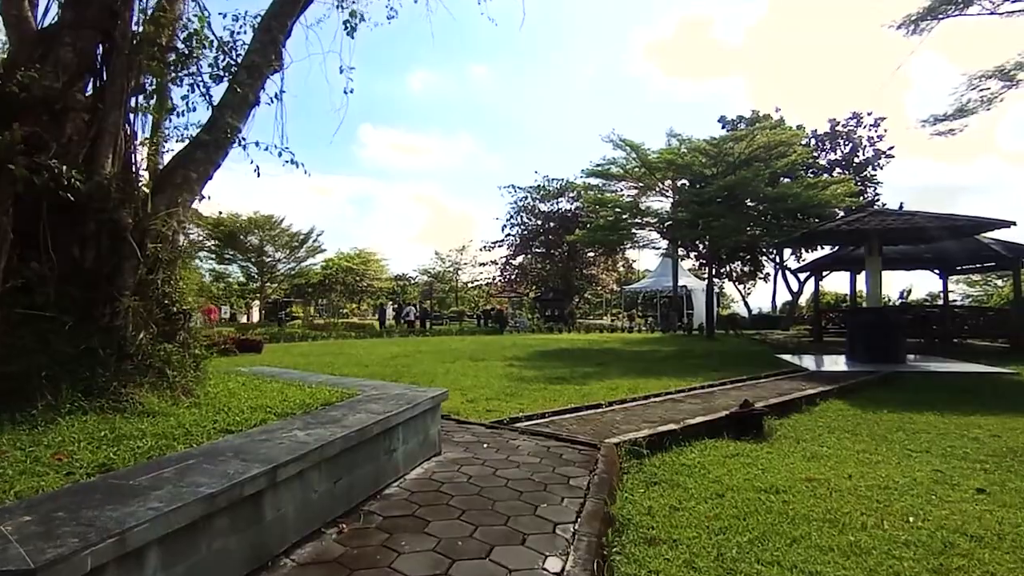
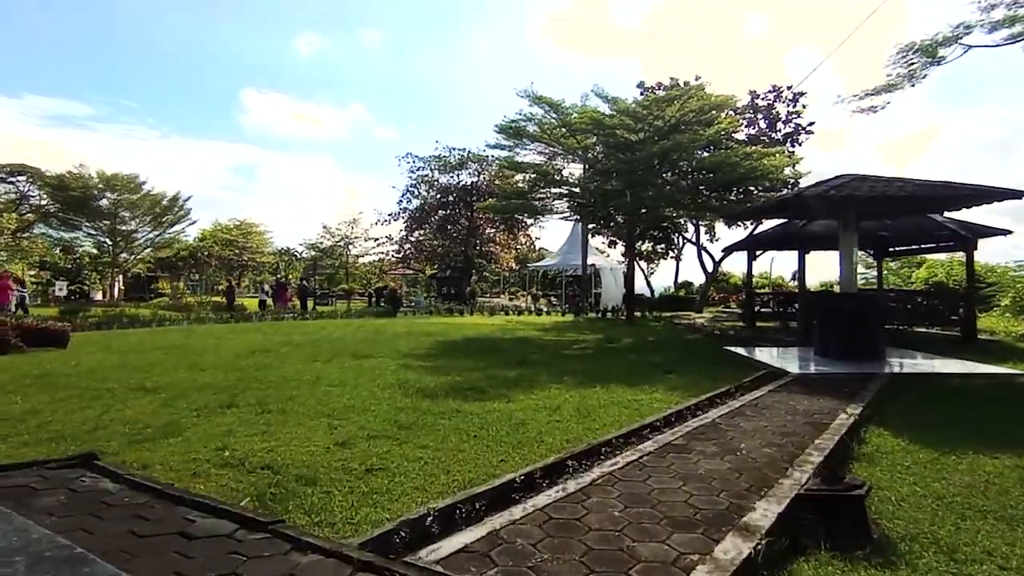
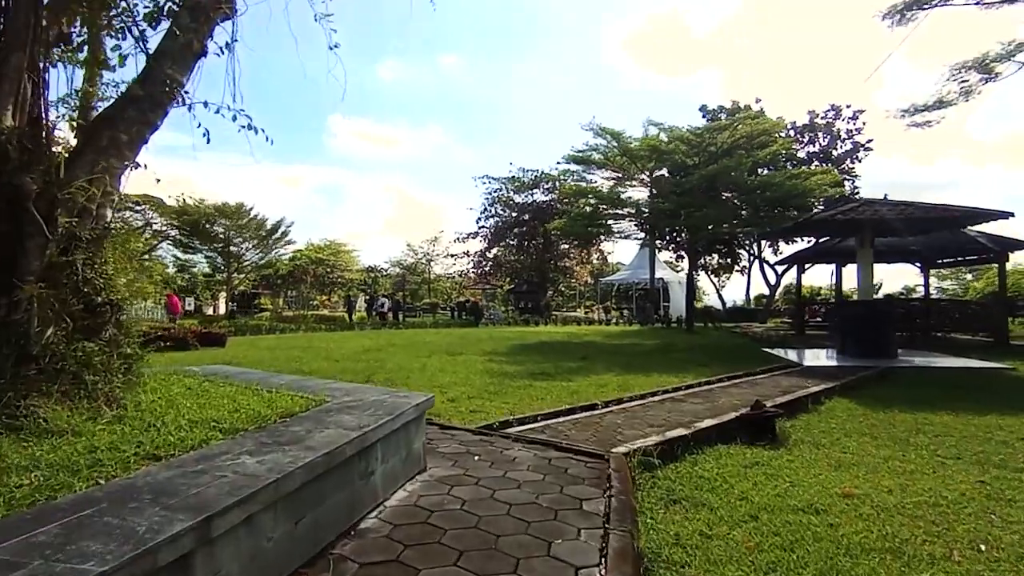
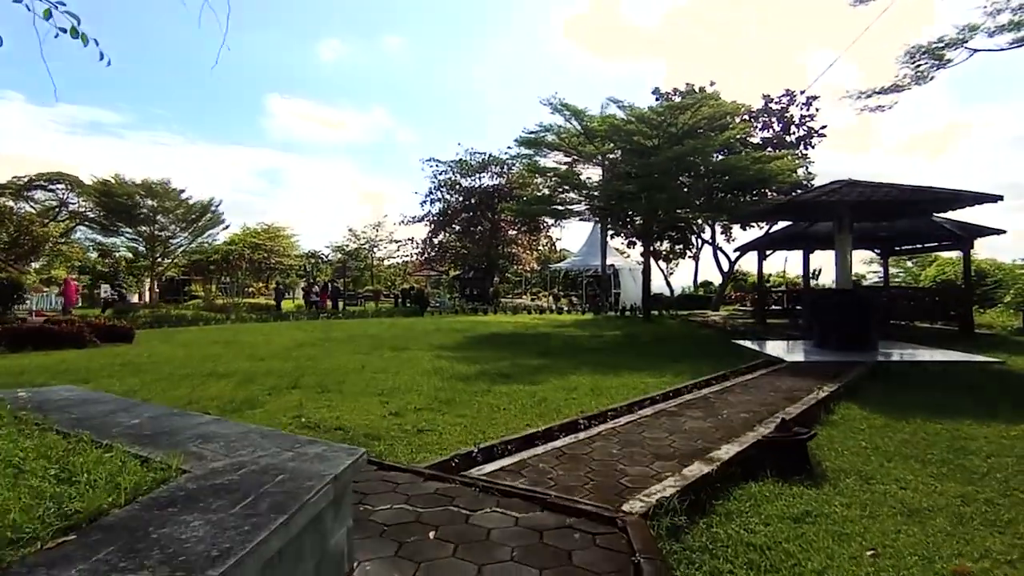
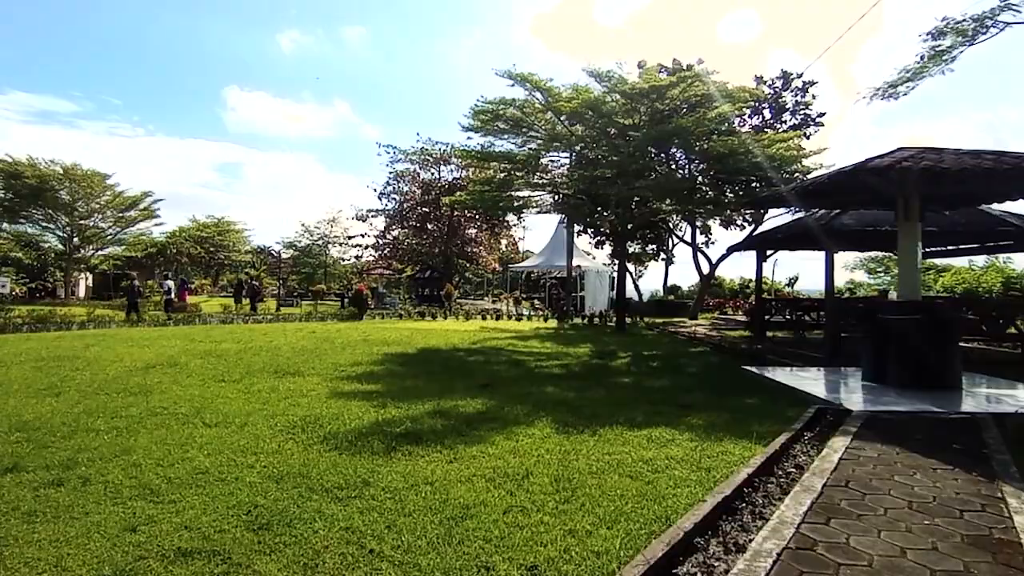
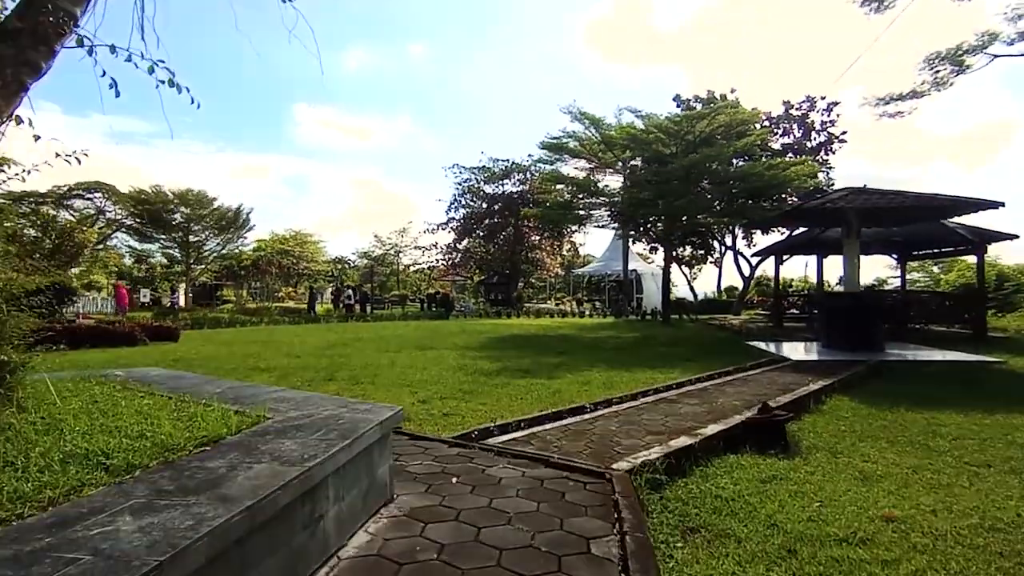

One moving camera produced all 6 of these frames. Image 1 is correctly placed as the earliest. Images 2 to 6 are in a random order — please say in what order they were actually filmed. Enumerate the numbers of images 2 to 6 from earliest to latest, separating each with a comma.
3, 6, 4, 2, 5
